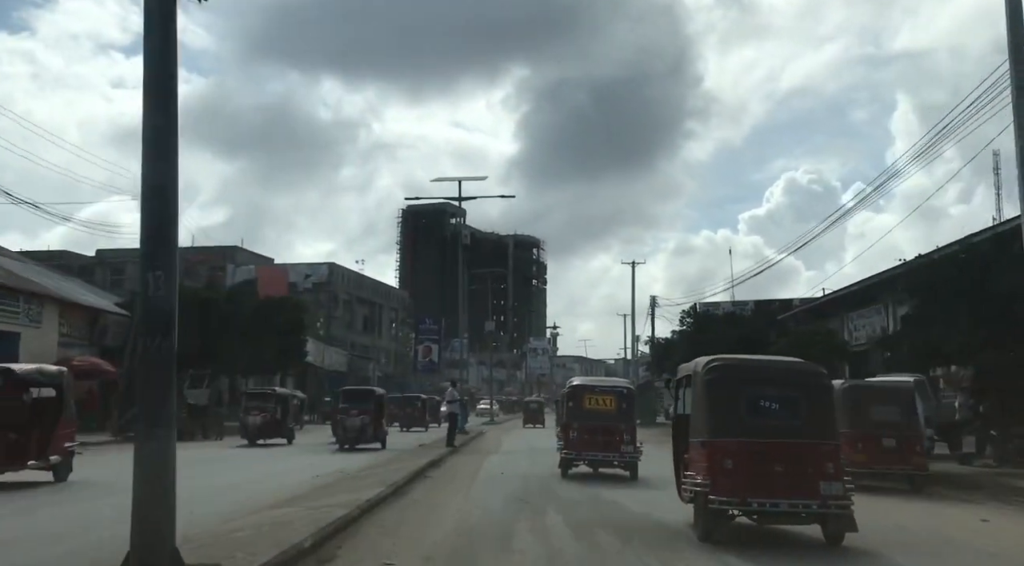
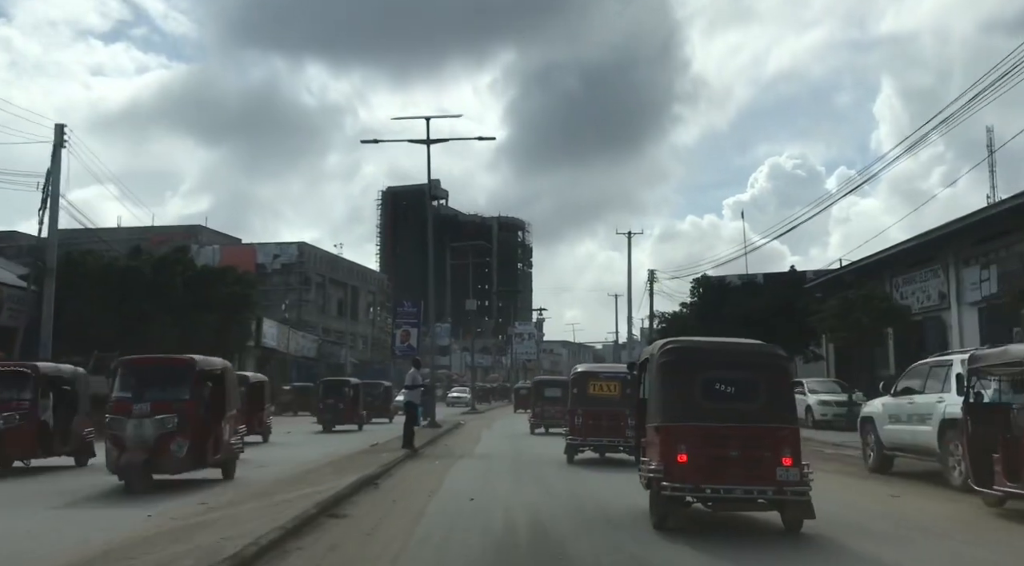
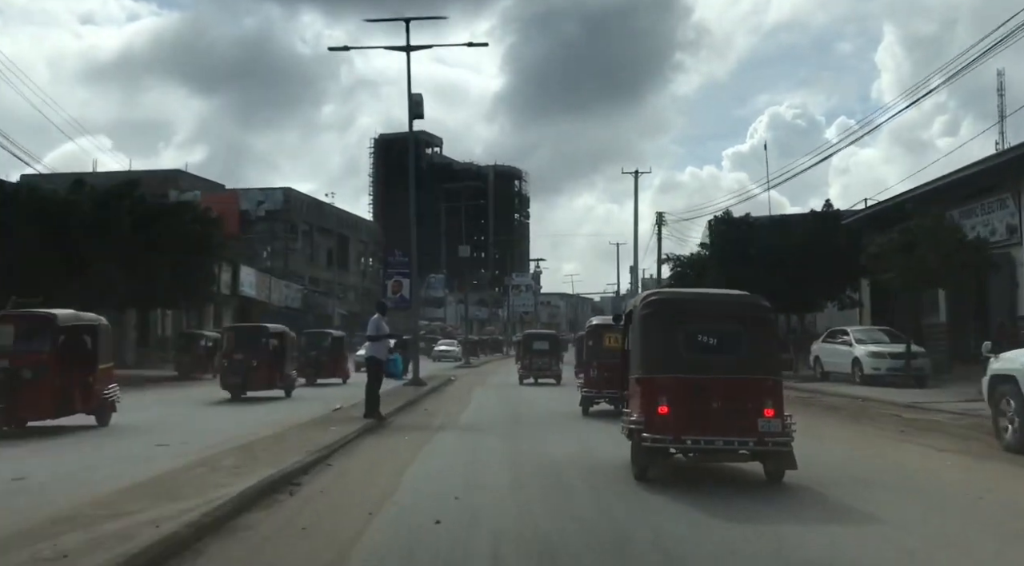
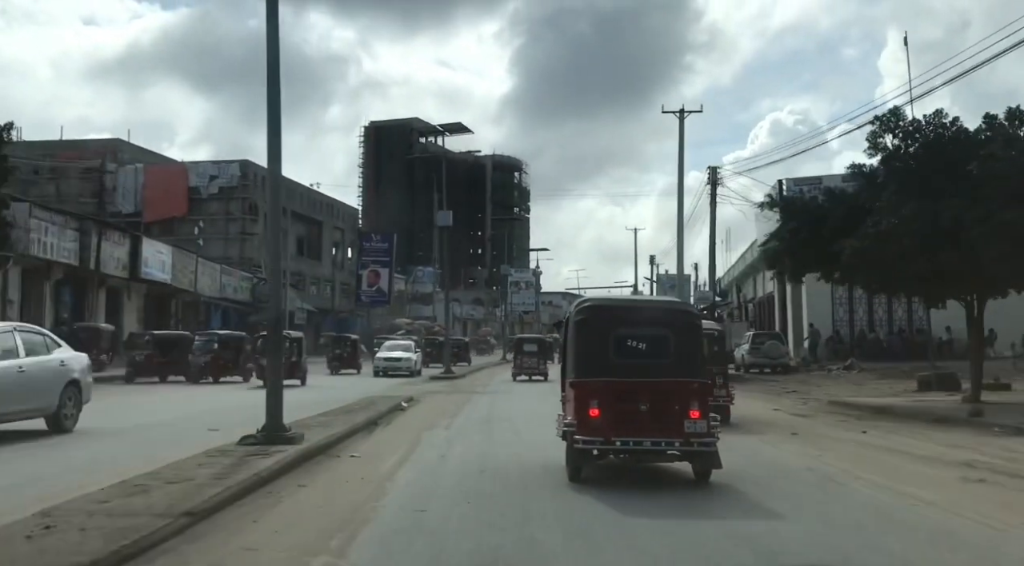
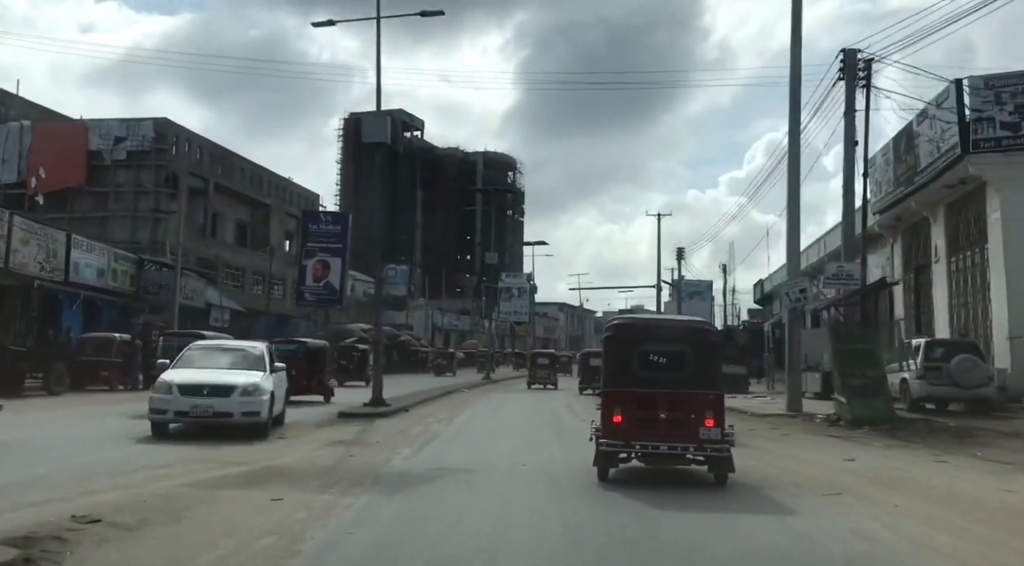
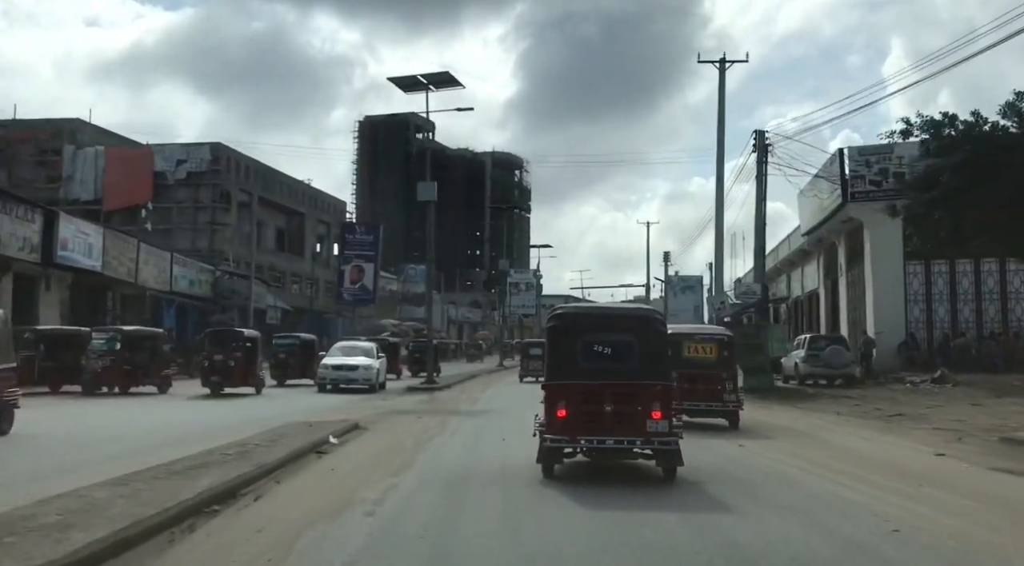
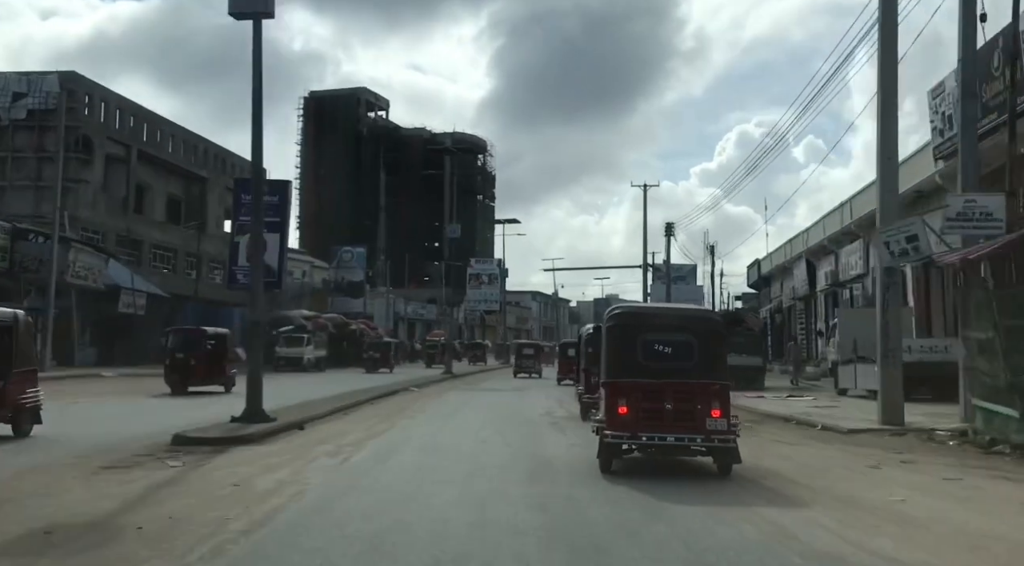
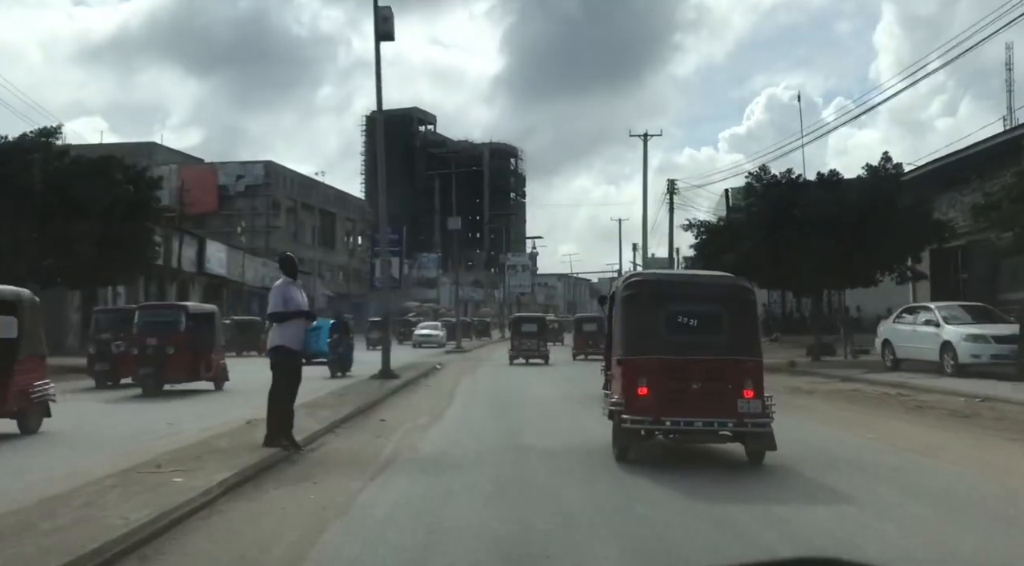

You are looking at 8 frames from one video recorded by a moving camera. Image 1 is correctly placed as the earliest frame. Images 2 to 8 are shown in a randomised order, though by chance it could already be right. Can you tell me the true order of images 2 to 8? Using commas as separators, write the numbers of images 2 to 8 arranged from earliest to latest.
2, 3, 8, 4, 6, 5, 7
